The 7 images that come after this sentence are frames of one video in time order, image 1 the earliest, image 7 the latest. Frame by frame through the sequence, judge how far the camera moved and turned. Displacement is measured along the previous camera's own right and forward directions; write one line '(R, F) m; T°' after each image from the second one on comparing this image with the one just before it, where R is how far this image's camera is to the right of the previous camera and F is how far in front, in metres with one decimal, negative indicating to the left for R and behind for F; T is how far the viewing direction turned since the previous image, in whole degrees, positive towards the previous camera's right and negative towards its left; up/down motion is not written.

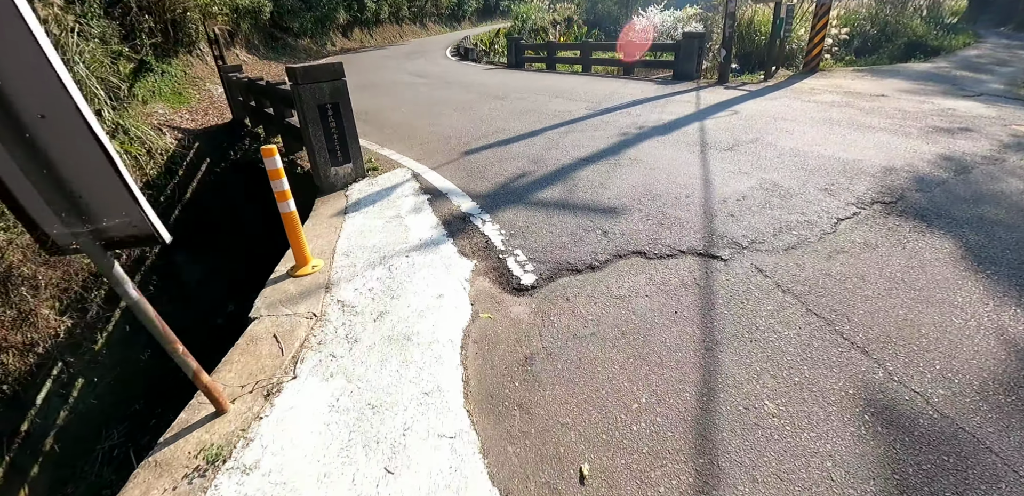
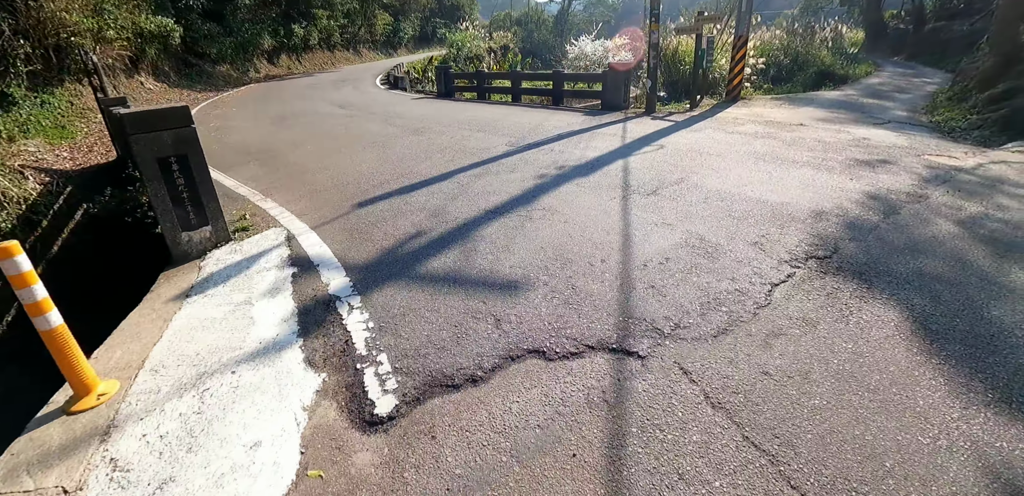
(+0.4, +0.6) m; +6°
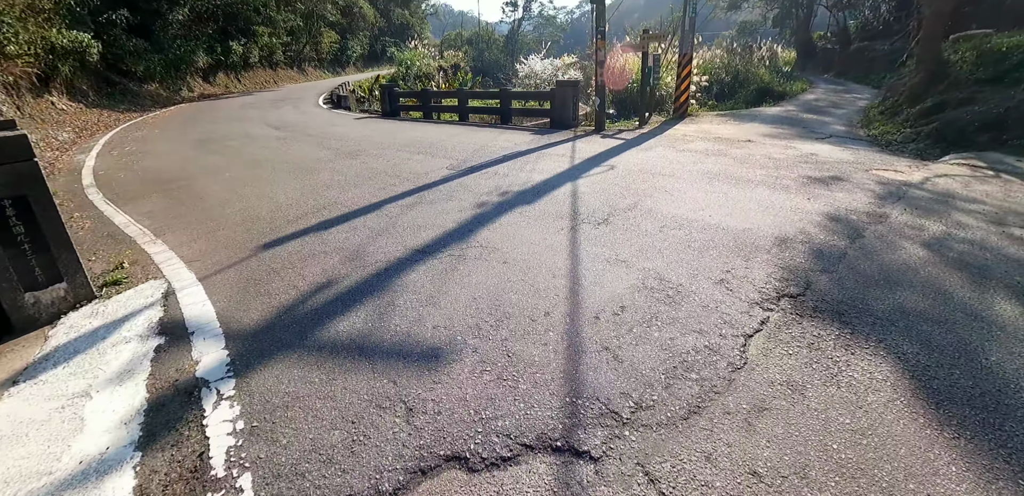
(+0.2, +0.5) m; +5°
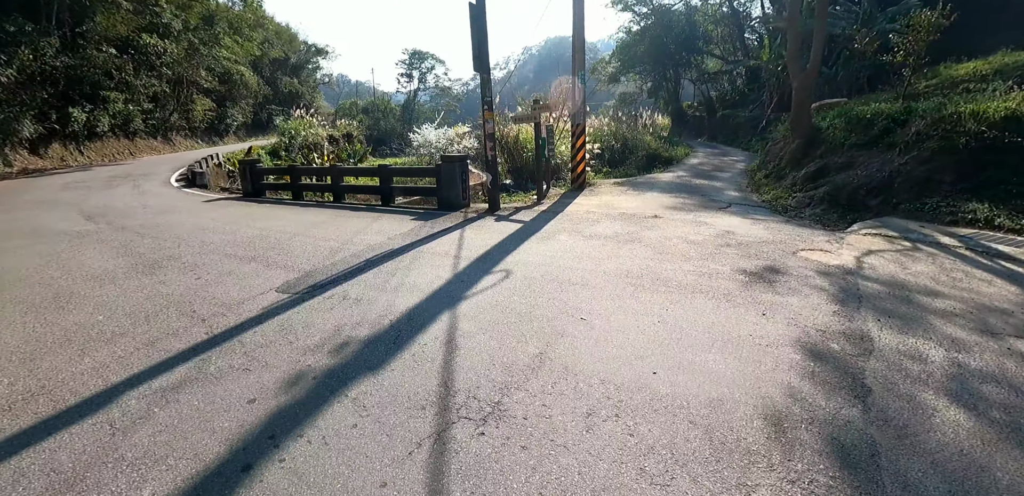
(+0.5, +1.5) m; +11°
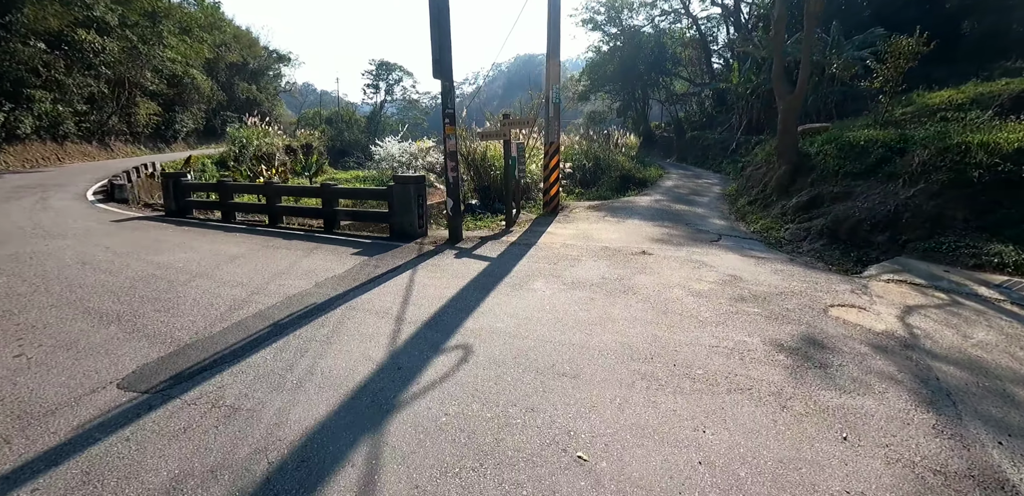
(0.0, +1.2) m; +4°
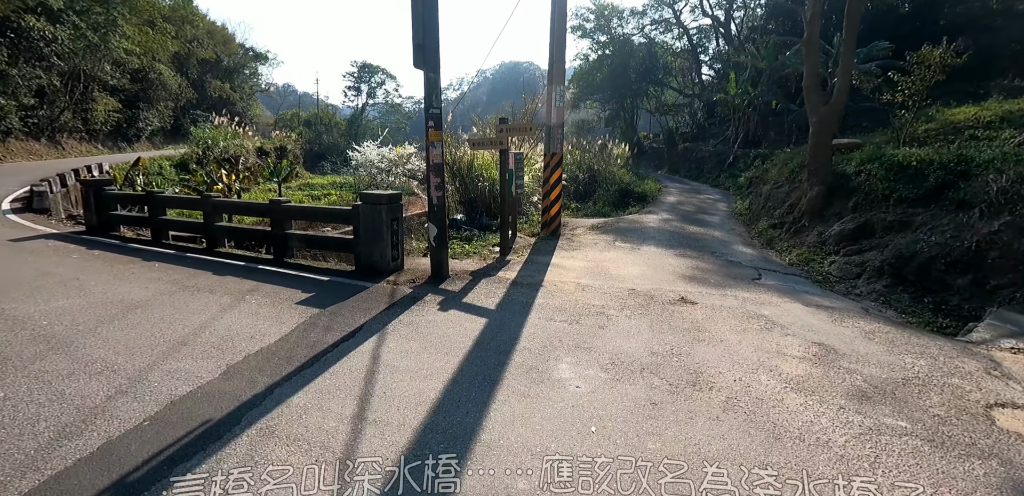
(-0.2, +1.5) m; +2°
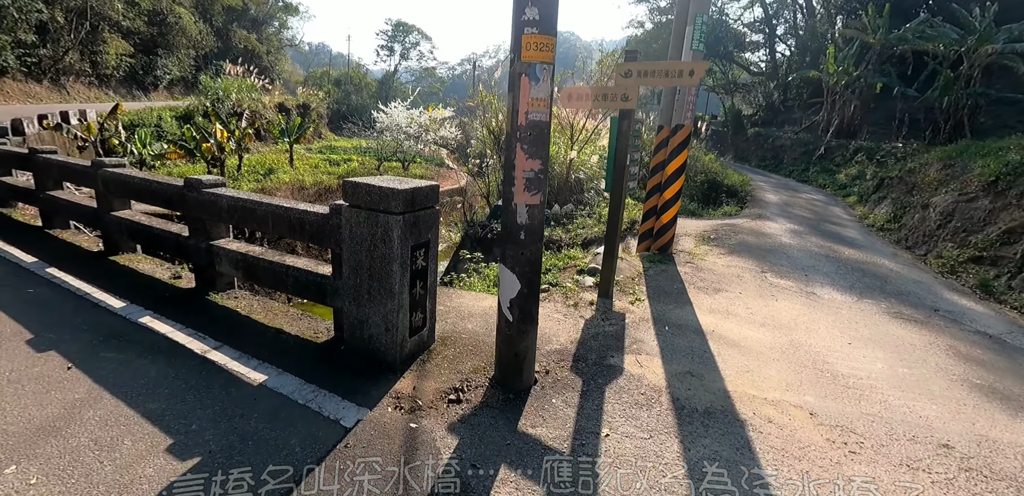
(-0.8, +2.9) m; -3°
